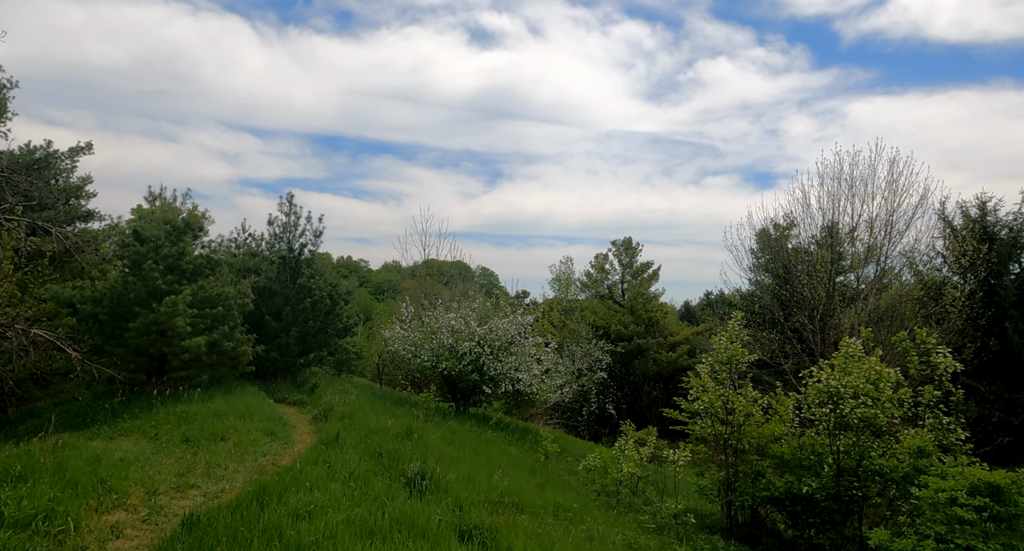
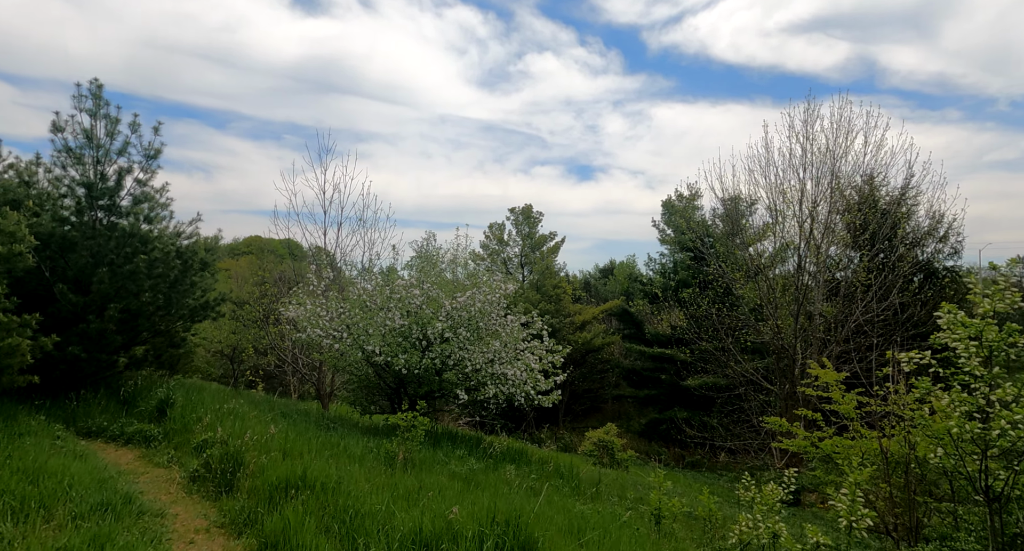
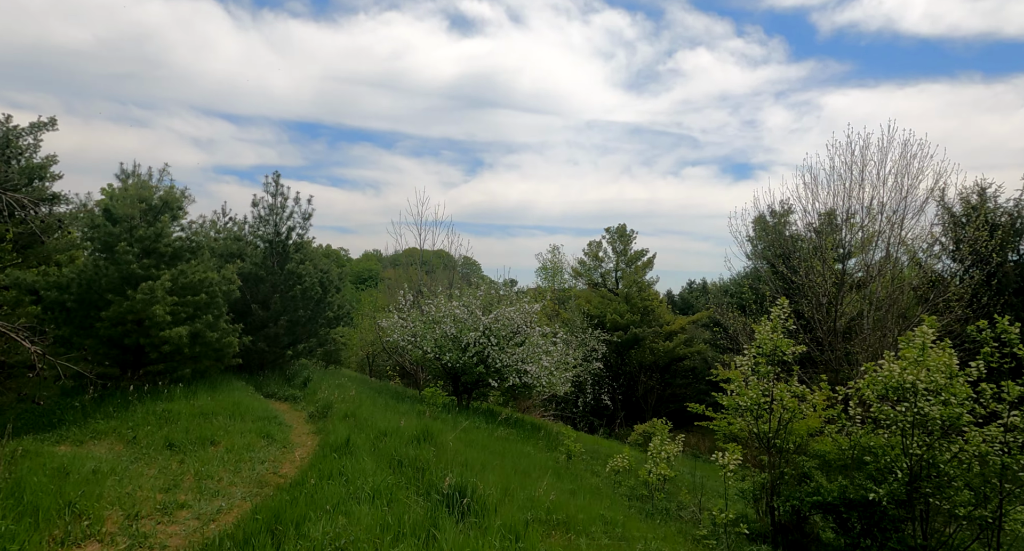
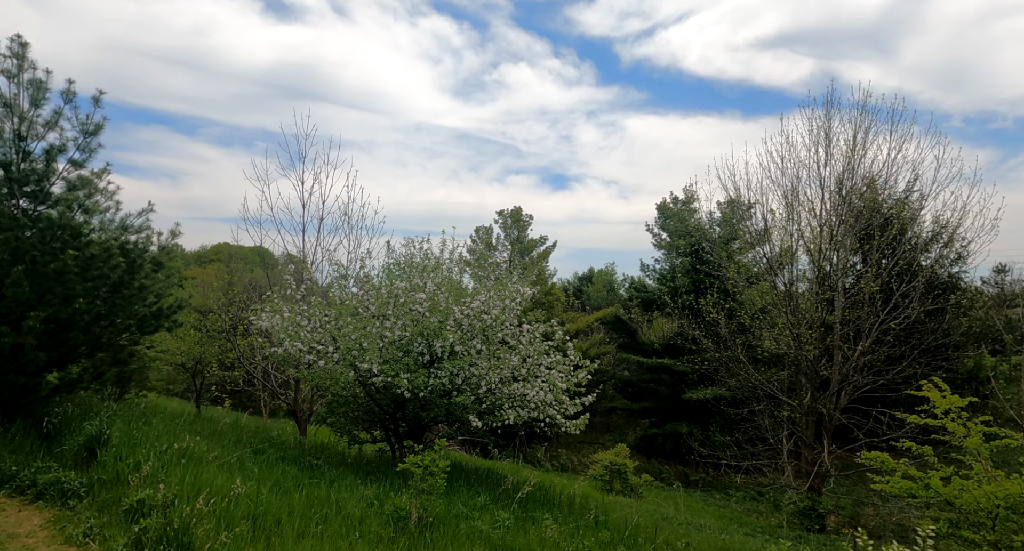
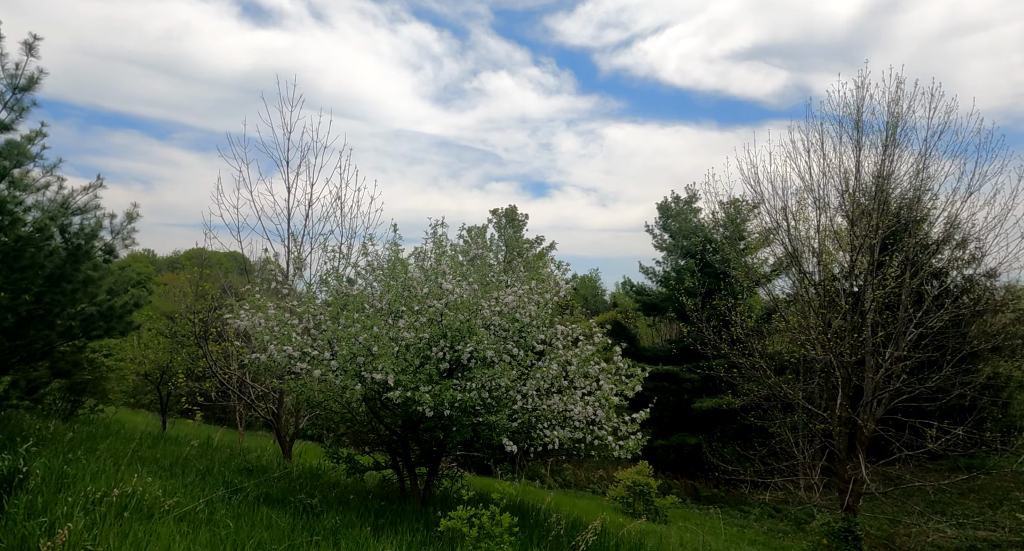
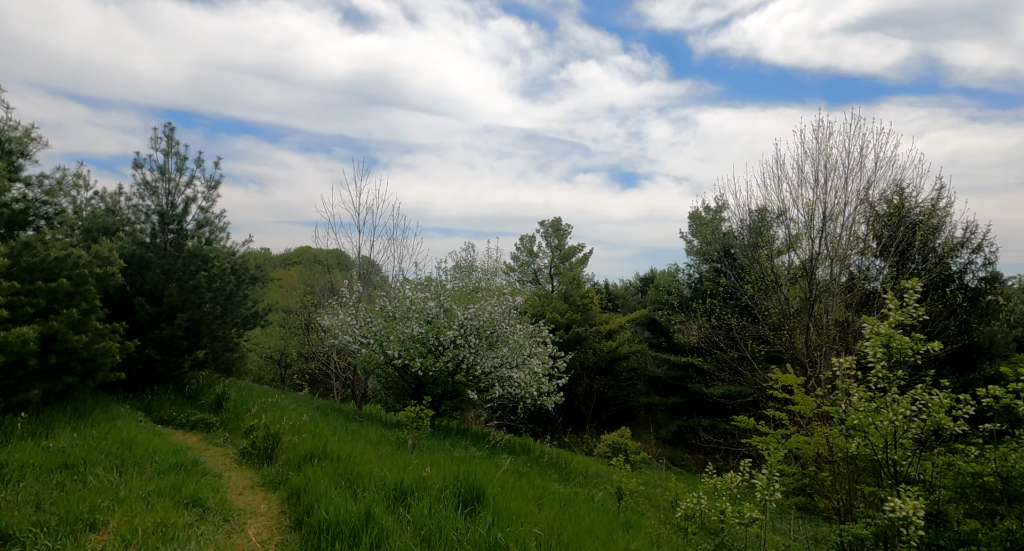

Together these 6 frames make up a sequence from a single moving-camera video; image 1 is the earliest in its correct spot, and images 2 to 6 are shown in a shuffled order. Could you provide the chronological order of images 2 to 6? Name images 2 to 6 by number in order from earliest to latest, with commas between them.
3, 6, 2, 4, 5
